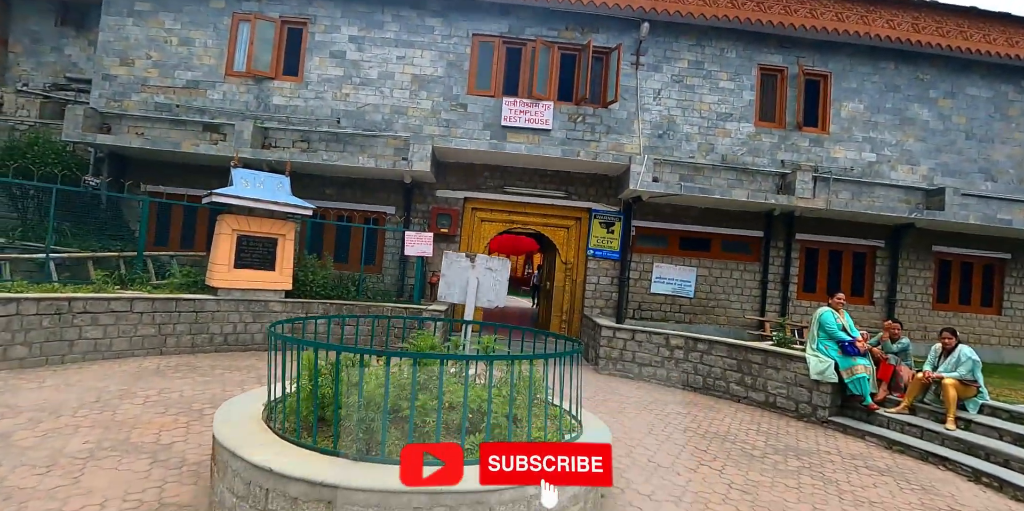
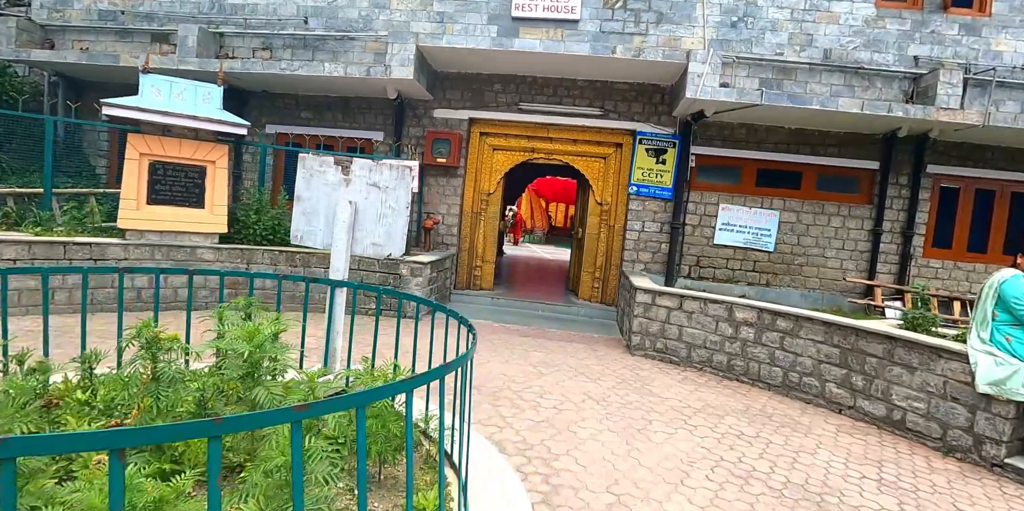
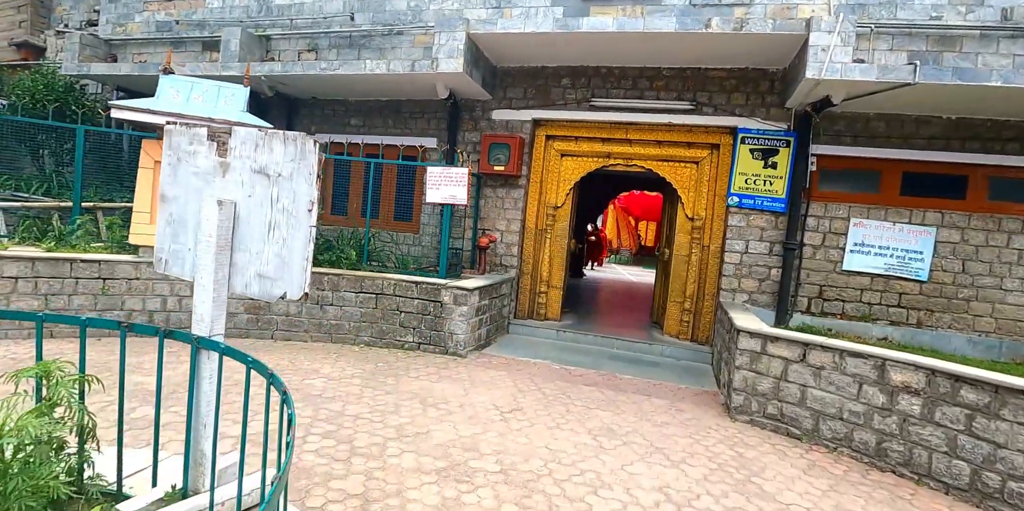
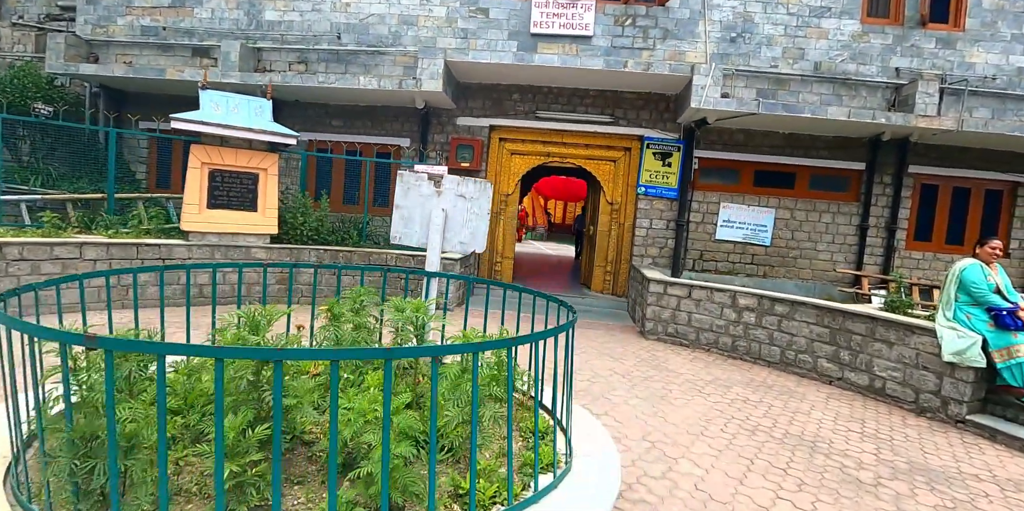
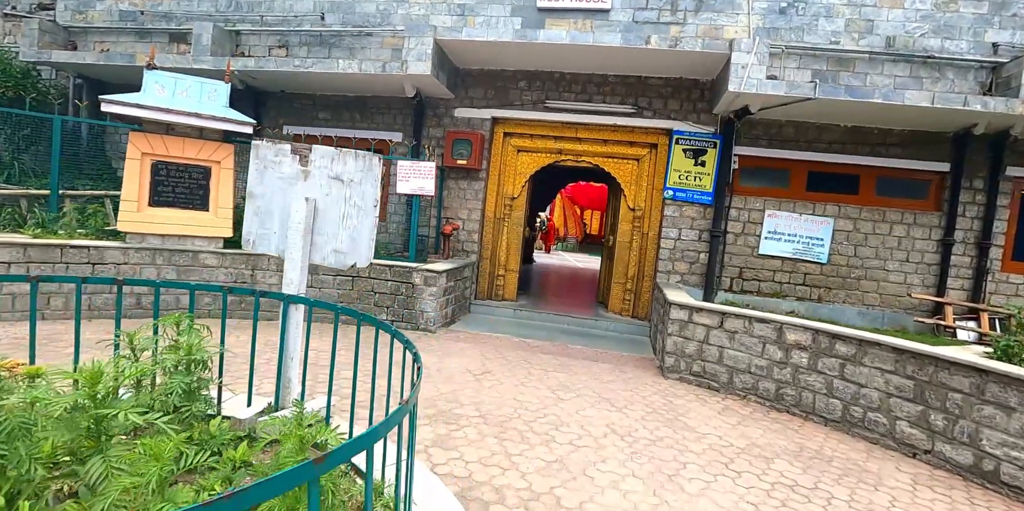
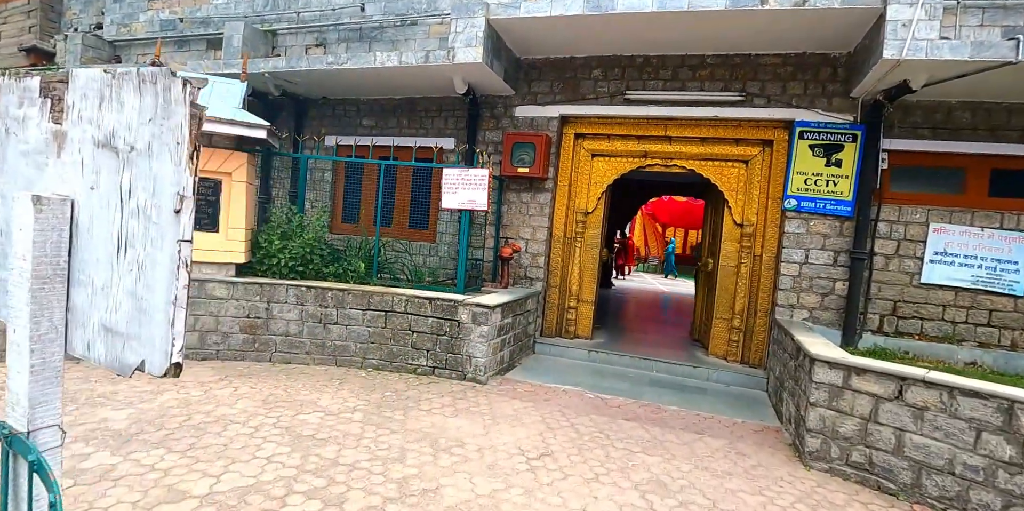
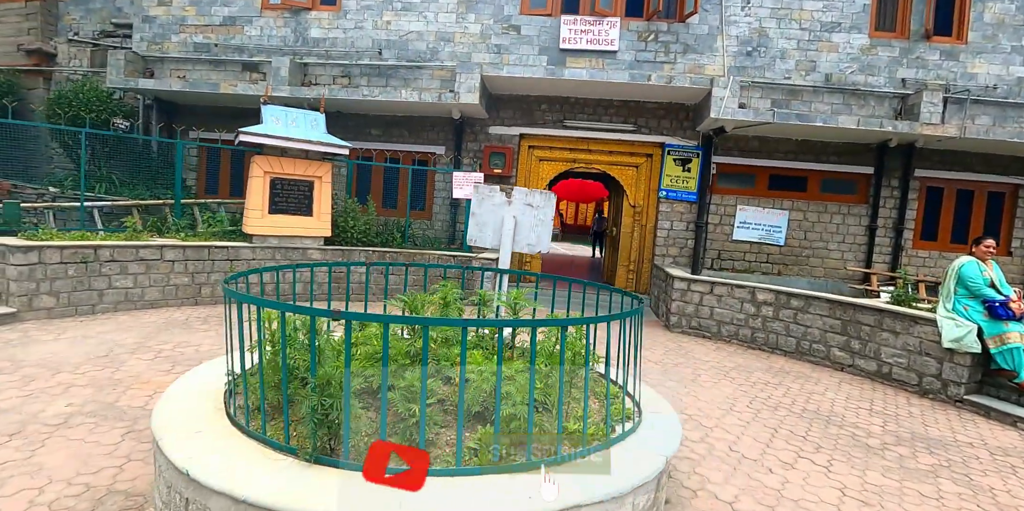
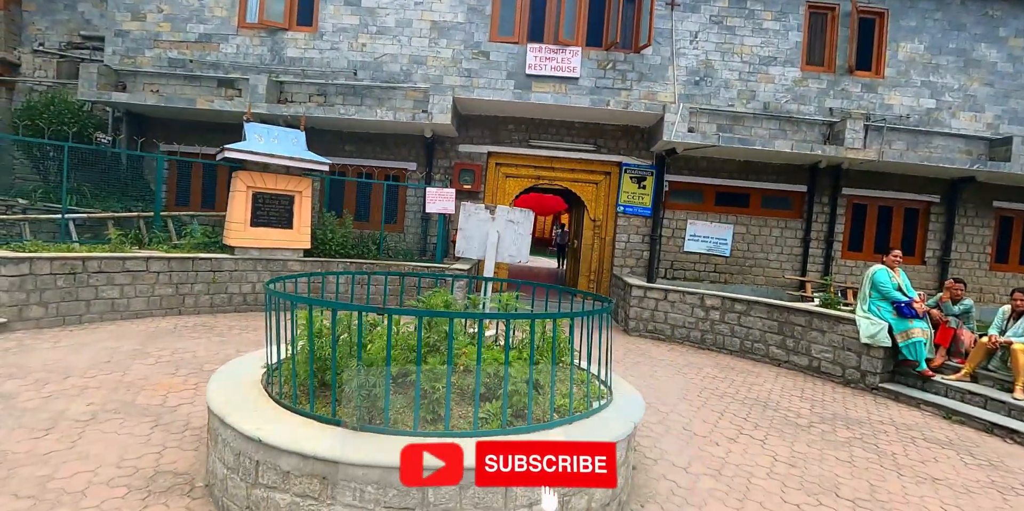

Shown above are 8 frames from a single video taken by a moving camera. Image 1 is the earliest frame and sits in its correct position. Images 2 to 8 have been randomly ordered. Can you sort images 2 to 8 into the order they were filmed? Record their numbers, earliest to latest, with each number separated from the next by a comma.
8, 7, 4, 2, 5, 3, 6
